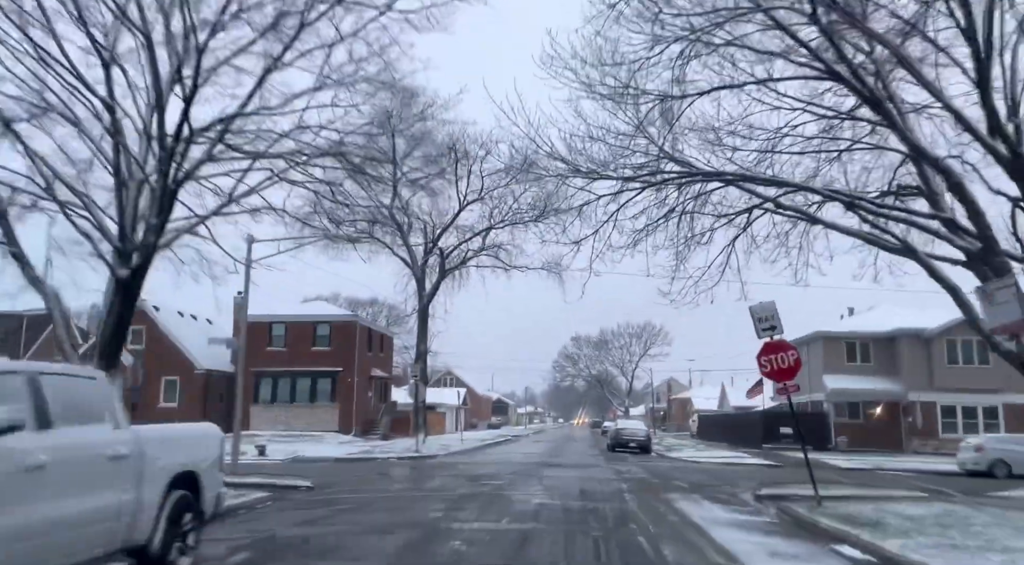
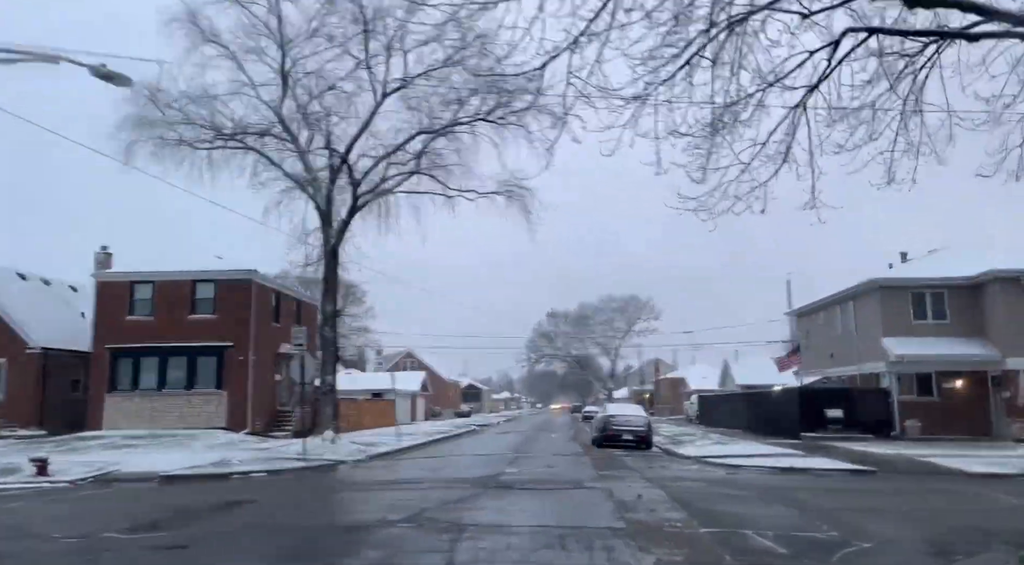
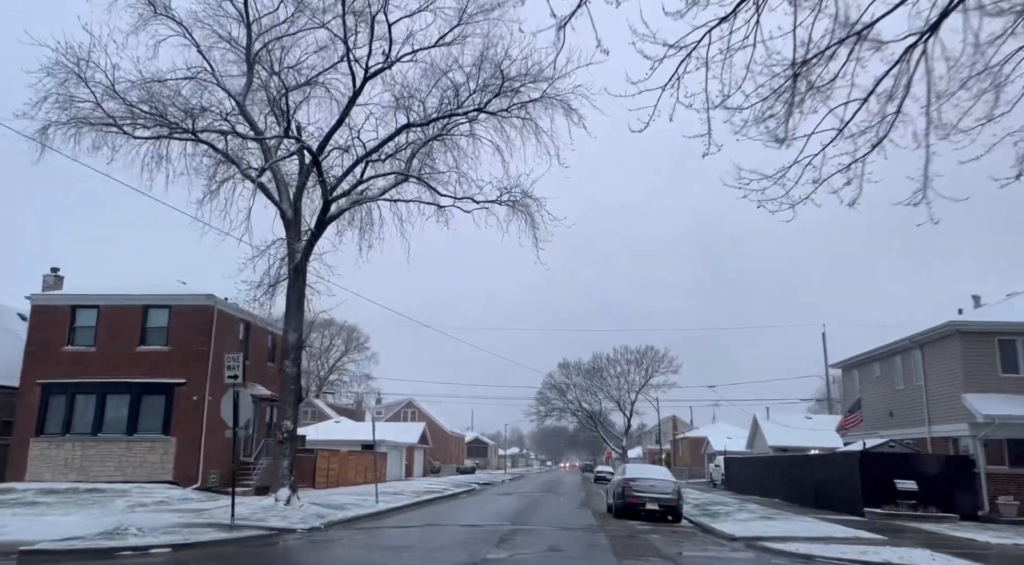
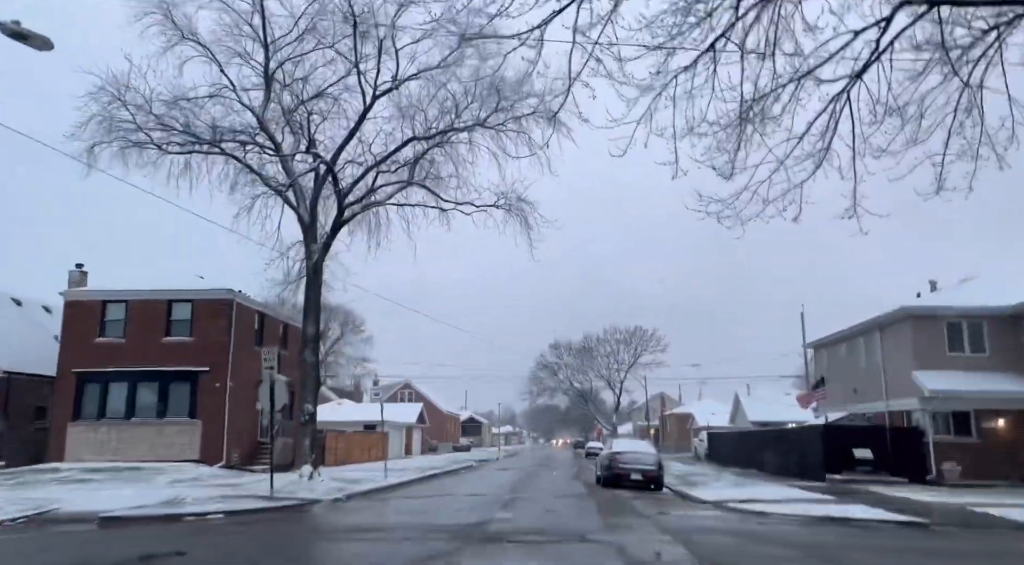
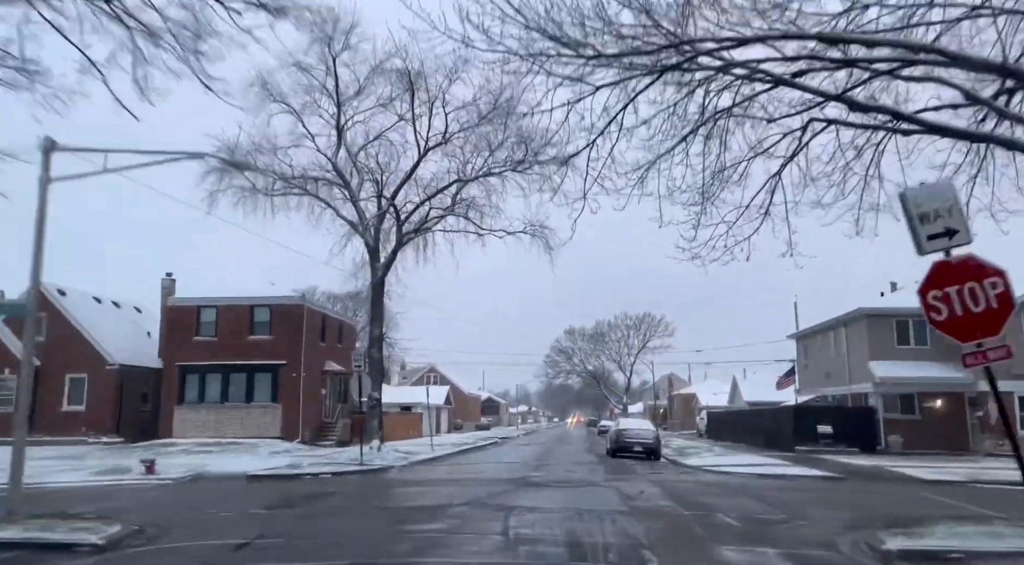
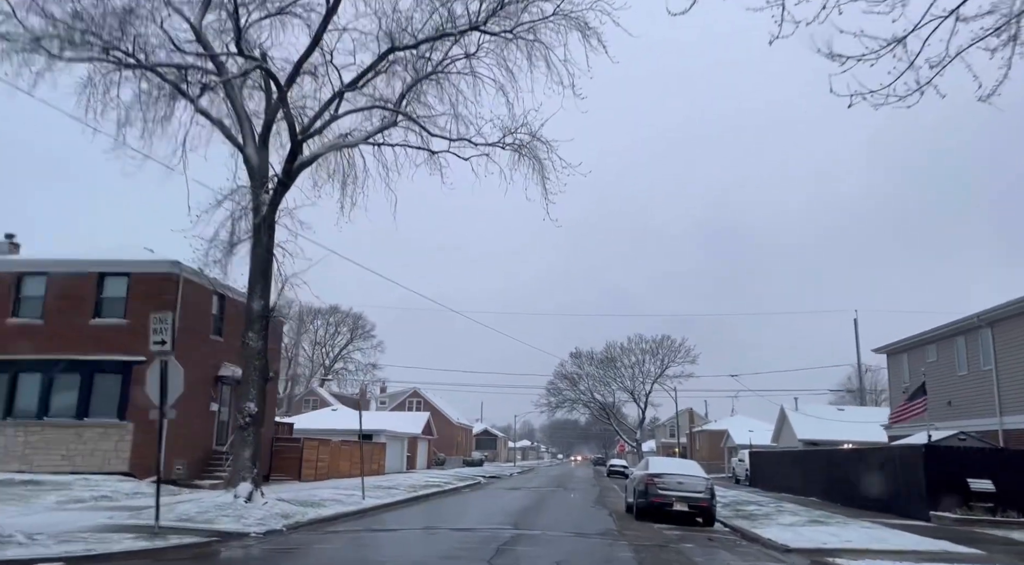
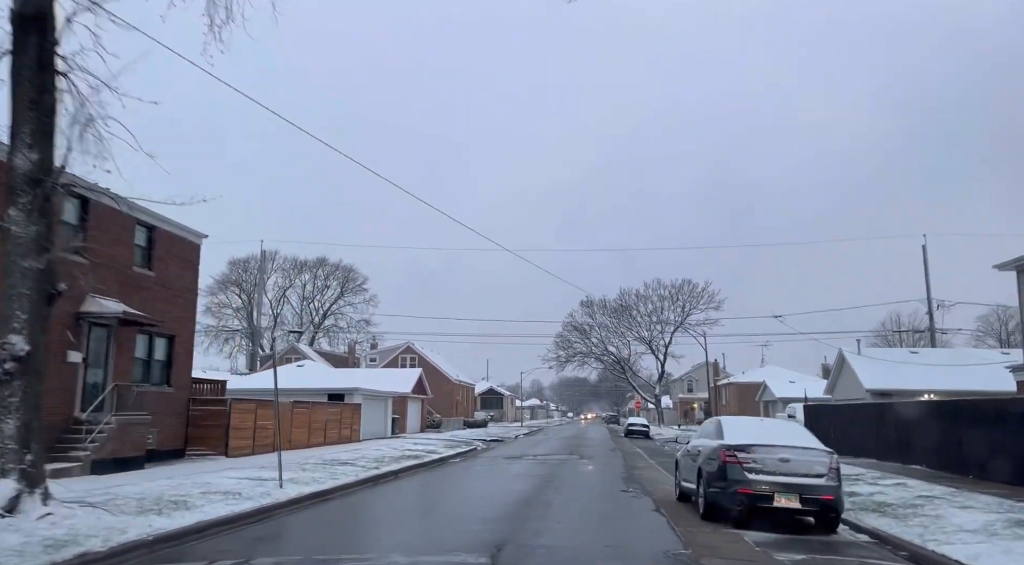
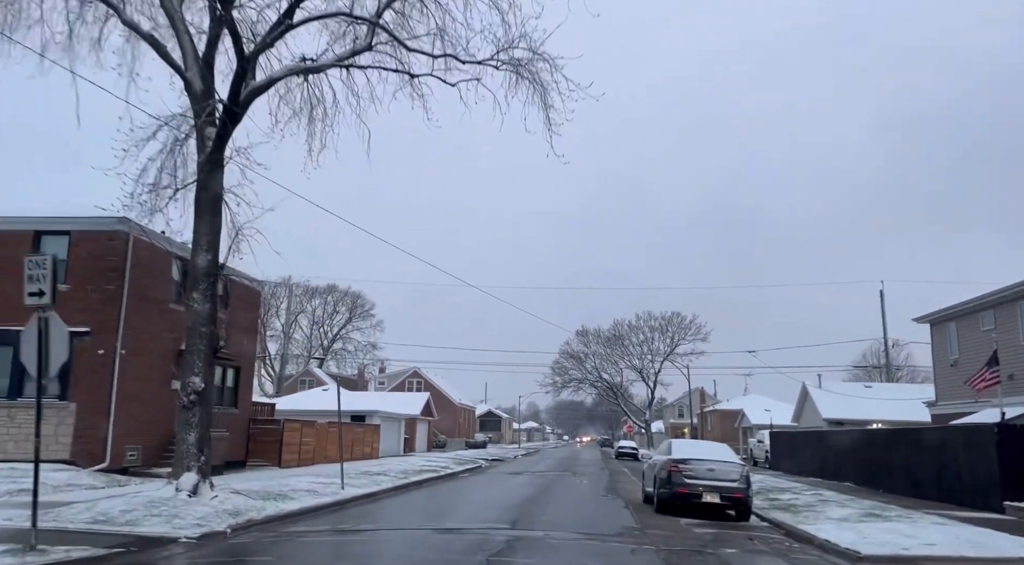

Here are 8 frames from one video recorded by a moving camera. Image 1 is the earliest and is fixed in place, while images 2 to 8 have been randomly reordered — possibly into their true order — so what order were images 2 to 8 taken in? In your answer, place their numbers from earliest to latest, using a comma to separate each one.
5, 2, 4, 3, 6, 8, 7
